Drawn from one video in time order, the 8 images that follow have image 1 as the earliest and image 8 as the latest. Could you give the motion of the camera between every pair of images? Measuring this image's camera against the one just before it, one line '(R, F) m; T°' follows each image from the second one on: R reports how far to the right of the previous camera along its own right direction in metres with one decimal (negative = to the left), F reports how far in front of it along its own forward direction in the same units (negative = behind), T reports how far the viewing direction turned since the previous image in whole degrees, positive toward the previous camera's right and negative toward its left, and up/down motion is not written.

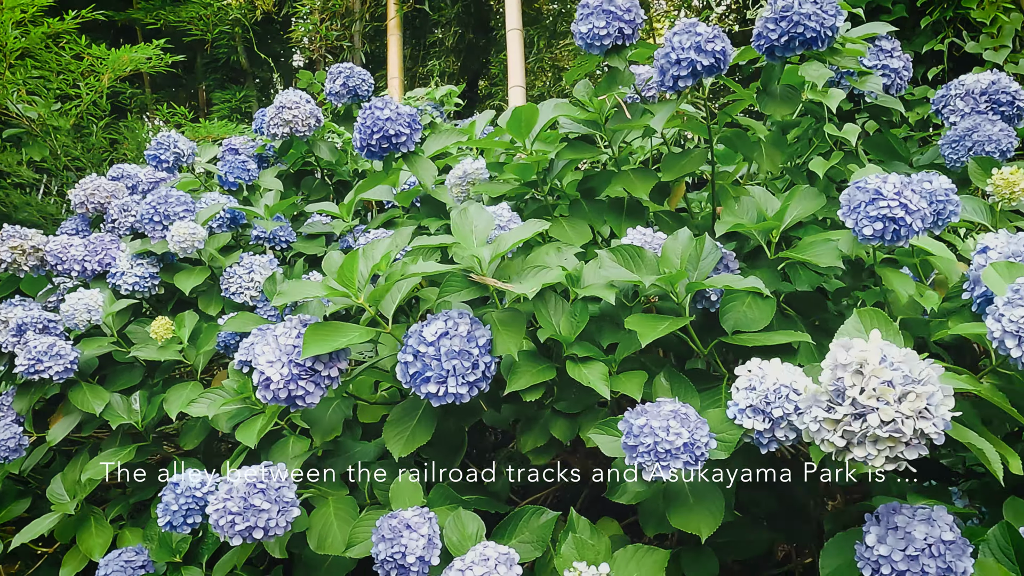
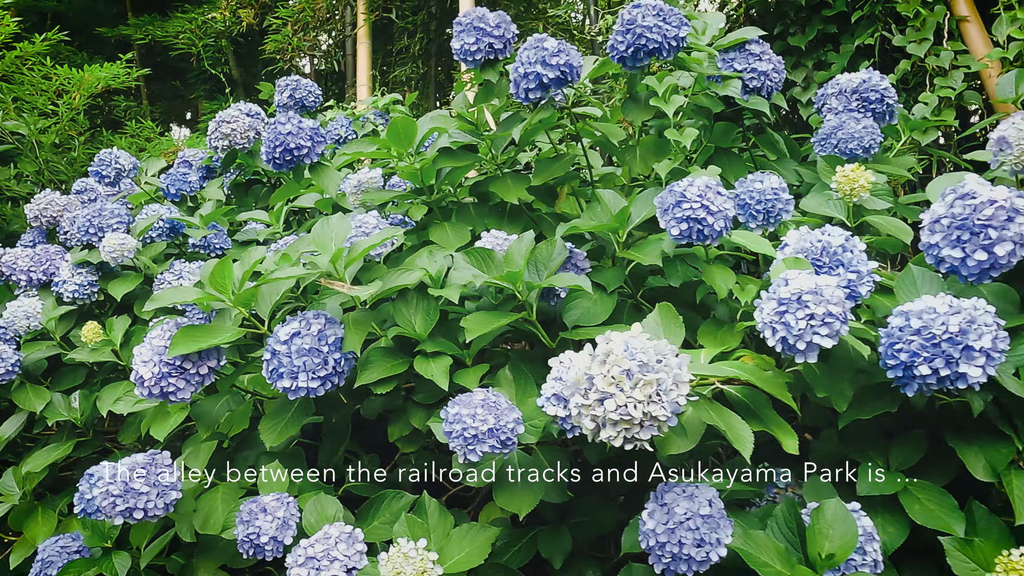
(+0.3, -0.1) m; -2°
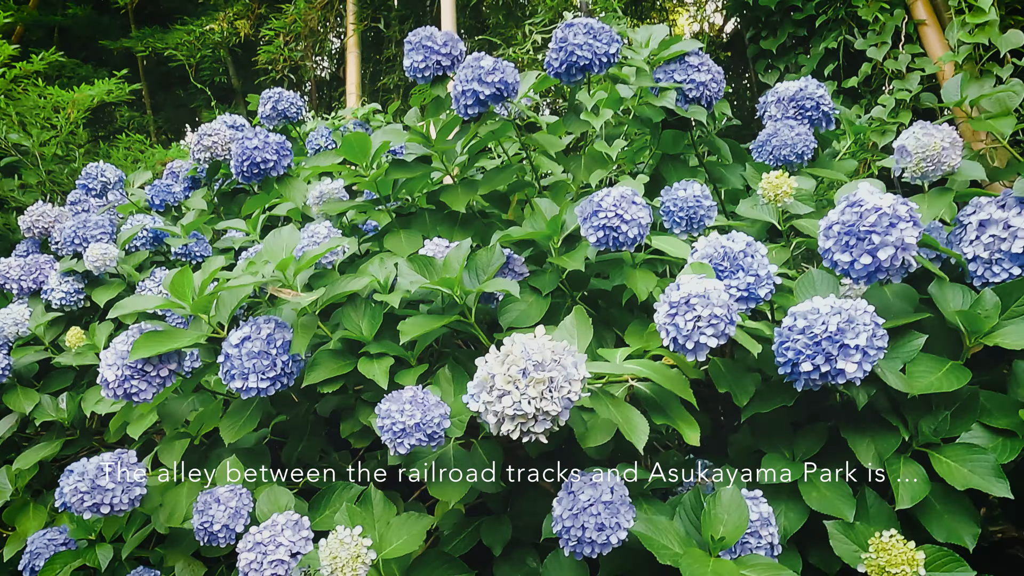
(+0.1, -0.1) m; -1°
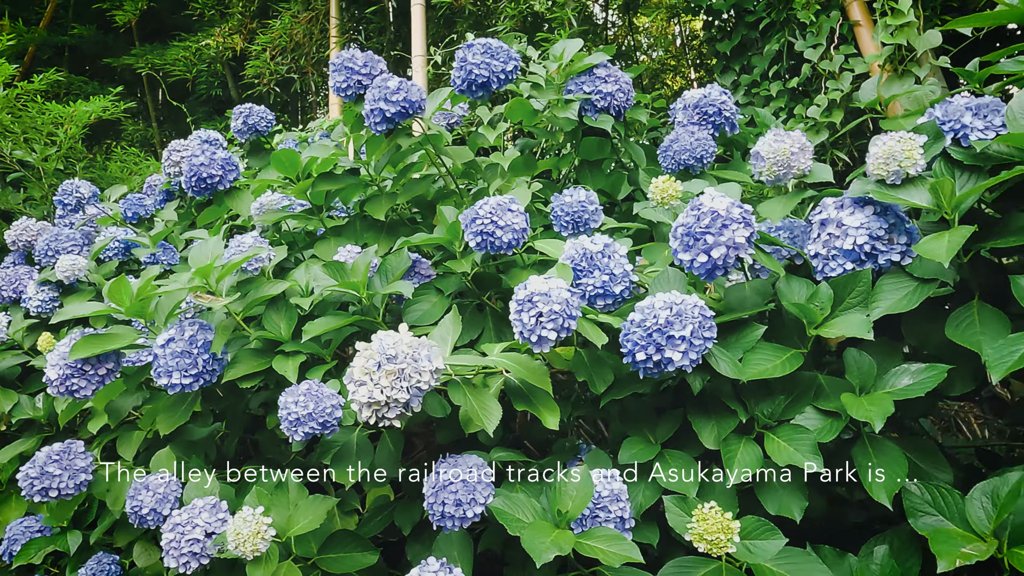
(+0.2, -0.1) m; -2°
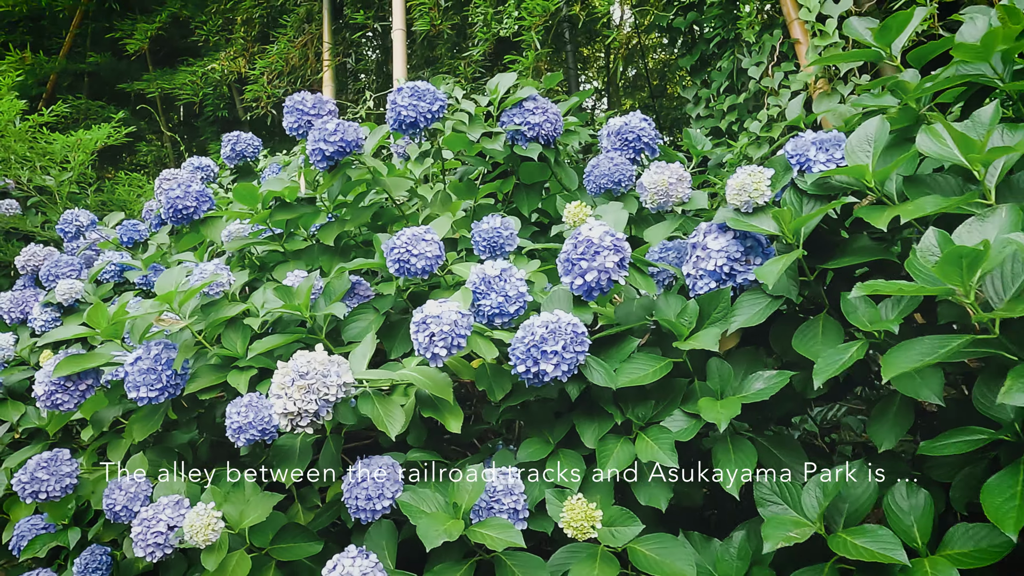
(+0.2, -0.1) m; -2°
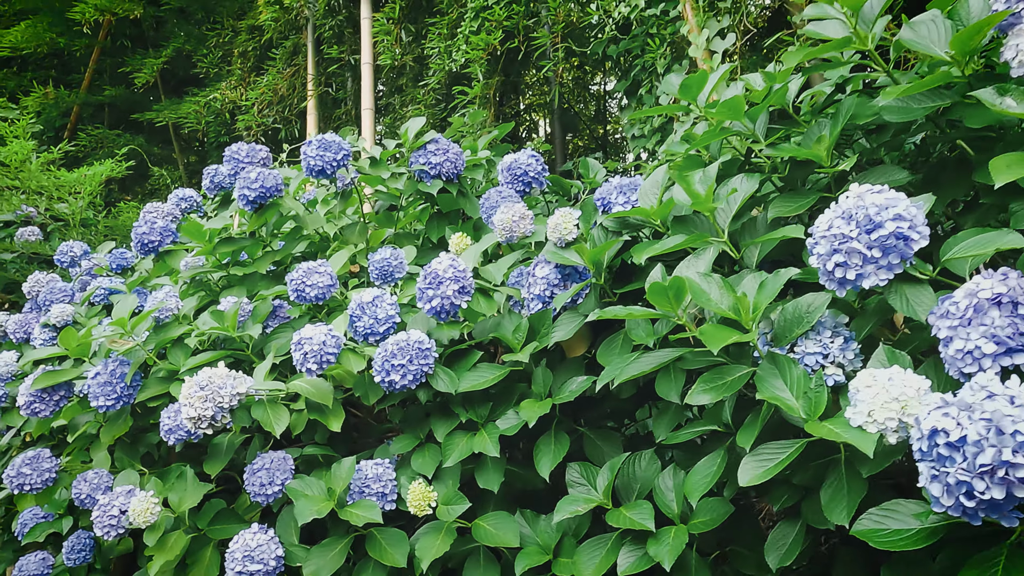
(+0.3, -0.2) m; -3°
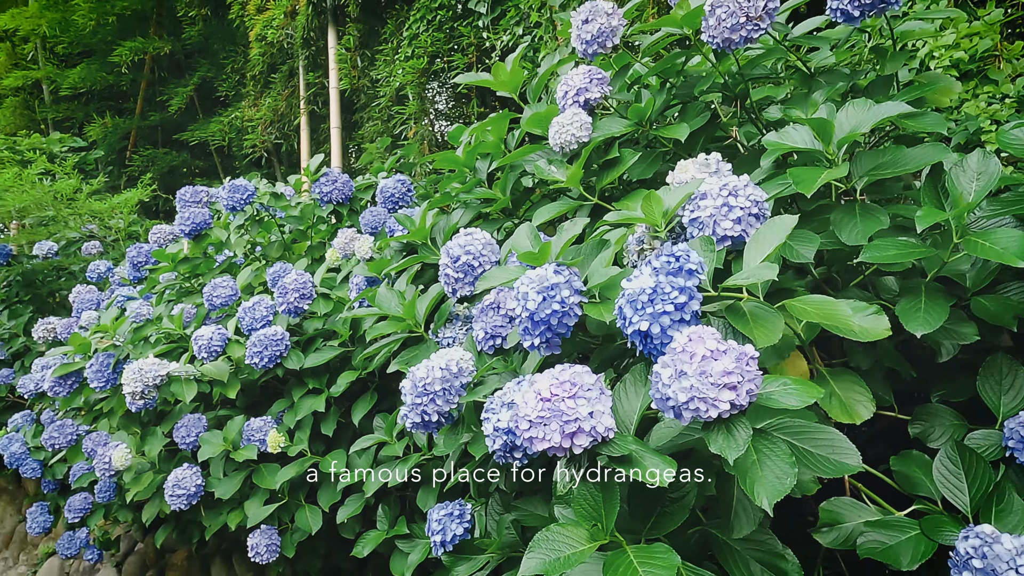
(+0.7, -0.5) m; -7°
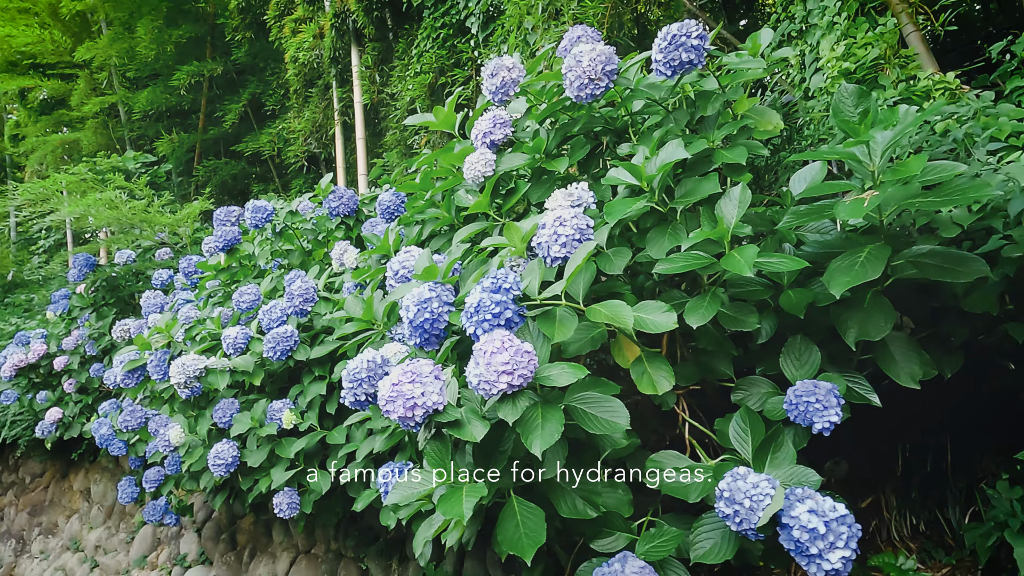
(+0.3, -0.3) m; -6°
